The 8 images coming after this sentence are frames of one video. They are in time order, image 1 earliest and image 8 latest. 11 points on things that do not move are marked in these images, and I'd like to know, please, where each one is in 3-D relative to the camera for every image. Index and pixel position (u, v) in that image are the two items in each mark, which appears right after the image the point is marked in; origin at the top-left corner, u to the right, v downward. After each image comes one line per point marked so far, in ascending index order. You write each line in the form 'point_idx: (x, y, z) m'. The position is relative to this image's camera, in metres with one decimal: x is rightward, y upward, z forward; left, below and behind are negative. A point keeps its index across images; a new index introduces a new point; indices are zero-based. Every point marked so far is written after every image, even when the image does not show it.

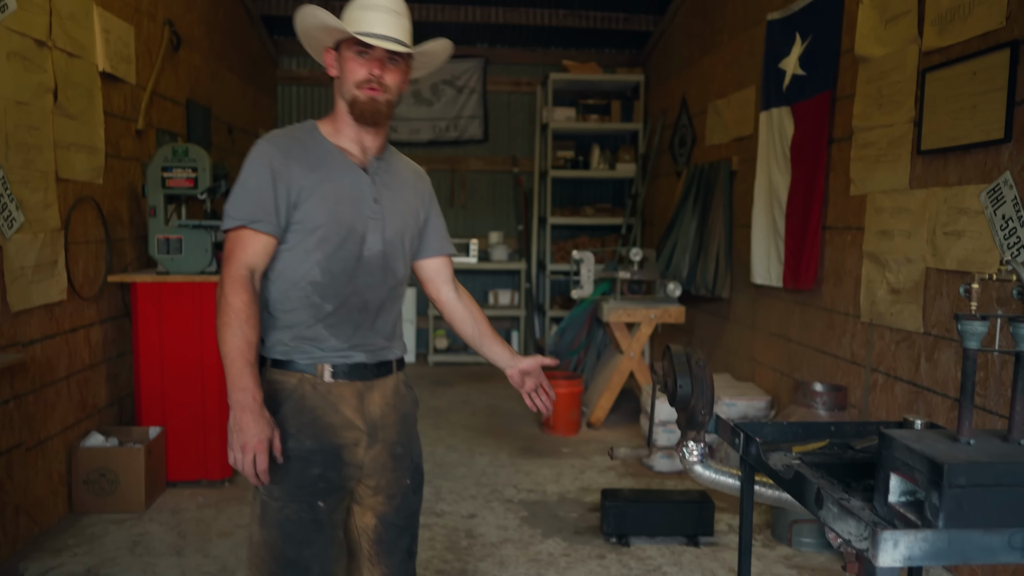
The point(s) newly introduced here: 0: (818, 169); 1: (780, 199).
0: (+1.4, +0.6, +3.5) m
1: (+1.4, +0.5, +3.9) m
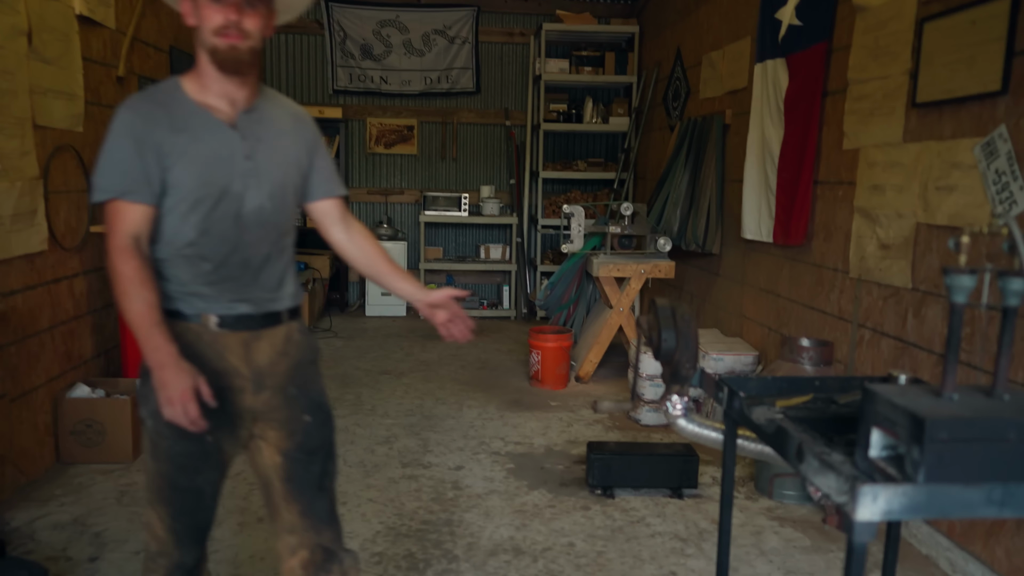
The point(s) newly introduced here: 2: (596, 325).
0: (+1.4, +0.8, +3.5) m
1: (+1.3, +0.7, +3.9) m
2: (+0.5, -0.2, +4.9) m
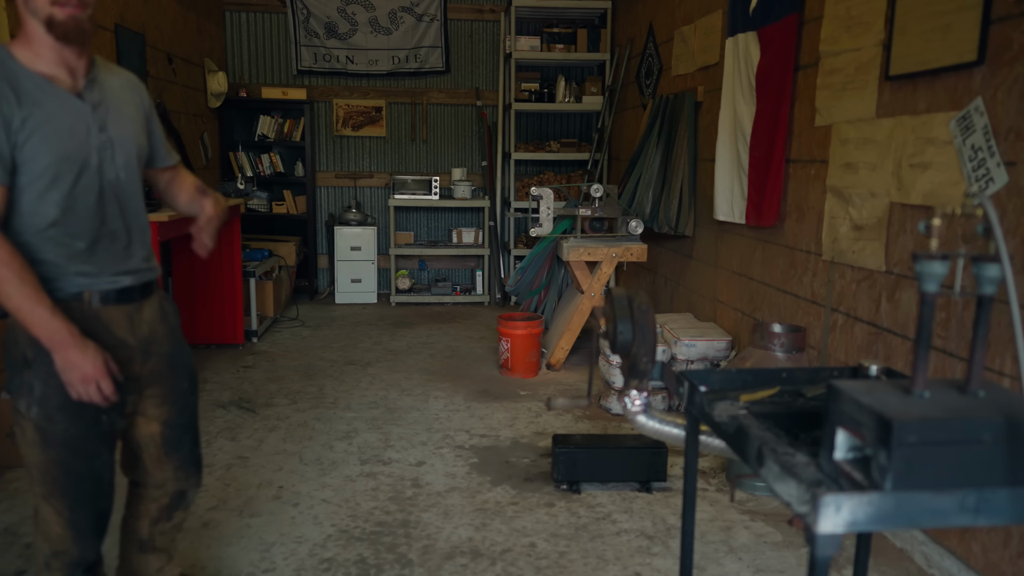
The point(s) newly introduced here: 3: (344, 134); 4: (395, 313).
0: (+1.2, +0.8, +3.3) m
1: (+1.2, +0.8, +3.7) m
2: (+0.3, -0.1, +4.7) m
3: (-1.6, +1.4, +6.9) m
4: (-1.0, -0.2, +6.3) m
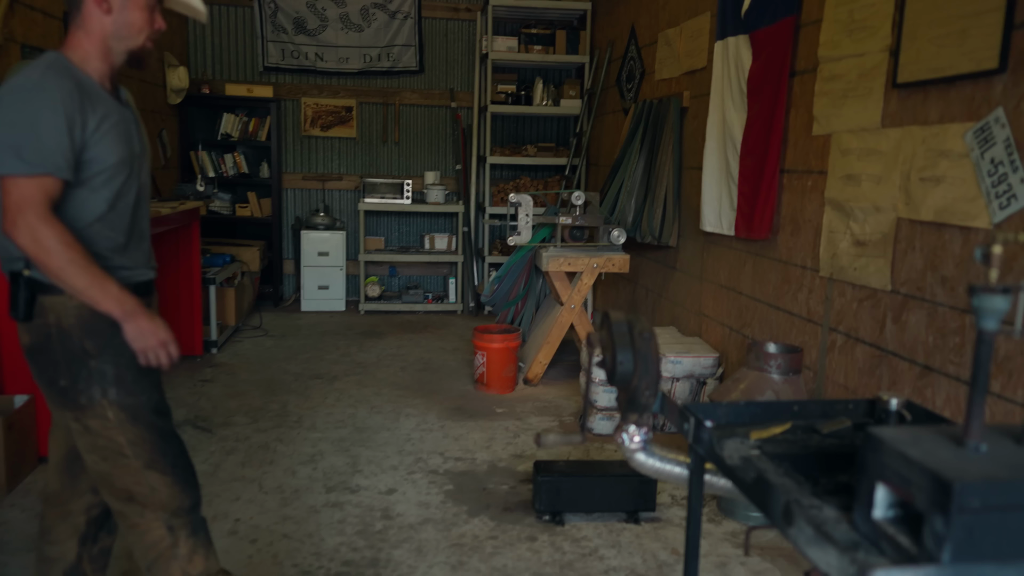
0: (+1.1, +0.8, +3.2) m
1: (+1.1, +0.7, +3.6) m
2: (+0.2, -0.2, +4.5) m
3: (-1.8, +1.4, +6.7) m
4: (-1.2, -0.3, +6.1) m
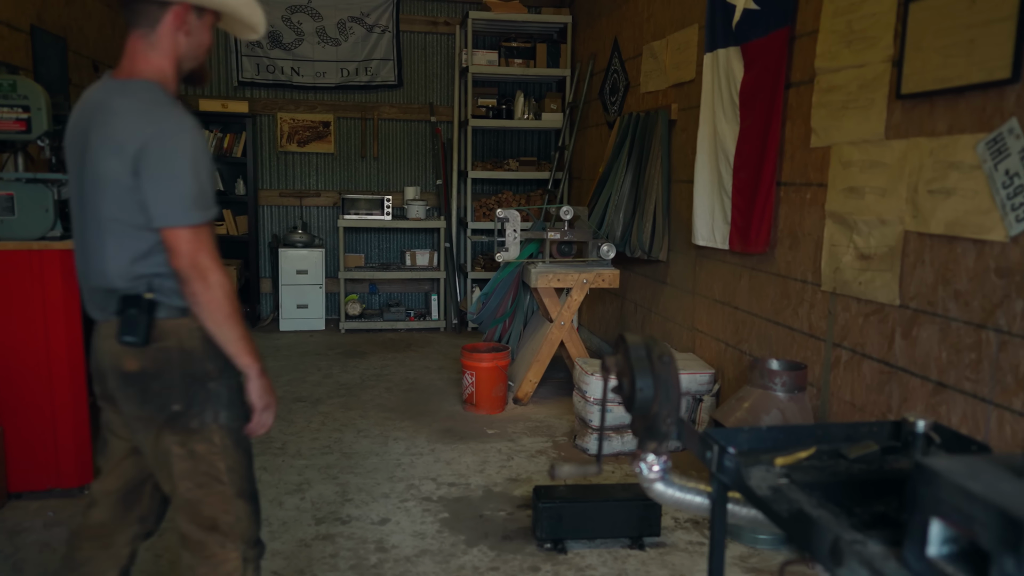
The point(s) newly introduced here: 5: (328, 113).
0: (+1.1, +0.7, +3.1) m
1: (+1.0, +0.6, +3.5) m
2: (+0.1, -0.3, +4.4) m
3: (-1.9, +1.2, +6.5) m
4: (-1.3, -0.4, +5.9) m
5: (-1.6, +1.5, +6.5) m
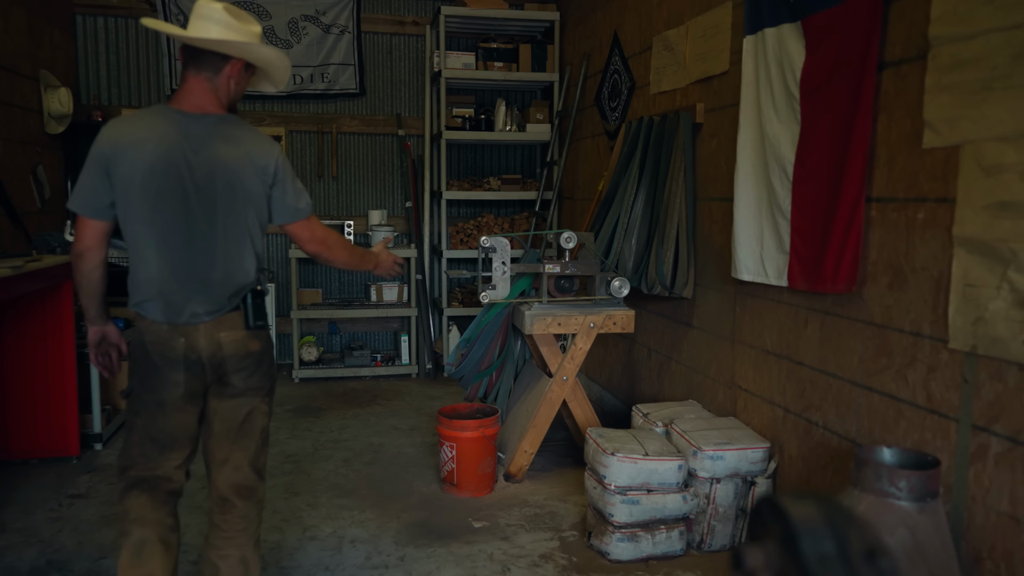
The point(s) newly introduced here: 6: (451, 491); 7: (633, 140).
0: (+1.1, +0.5, +2.3) m
1: (+1.0, +0.5, +2.7) m
2: (+0.1, -0.5, +3.6) m
3: (-2.1, +0.9, +5.6) m
4: (-1.4, -0.7, +5.0) m
5: (-1.8, +1.2, +5.6) m
6: (-0.3, -0.9, +3.3) m
7: (+0.6, +0.8, +3.8) m
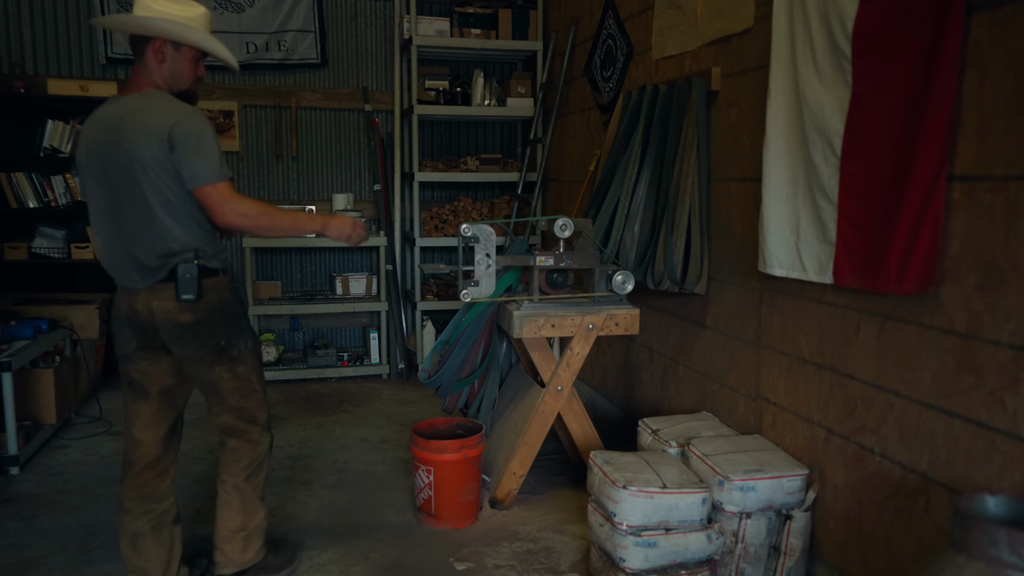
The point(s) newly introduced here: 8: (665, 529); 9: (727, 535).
0: (+1.0, +0.5, +1.9) m
1: (+0.9, +0.5, +2.2) m
2: (0.0, -0.5, +3.1) m
3: (-2.2, +0.9, +5.0) m
4: (-1.5, -0.7, +4.4) m
5: (-1.9, +1.3, +5.1) m
6: (-0.3, -0.9, +2.9) m
7: (+0.5, +0.8, +3.3) m
8: (+0.5, -0.7, +2.3) m
9: (+0.7, -0.8, +2.3) m
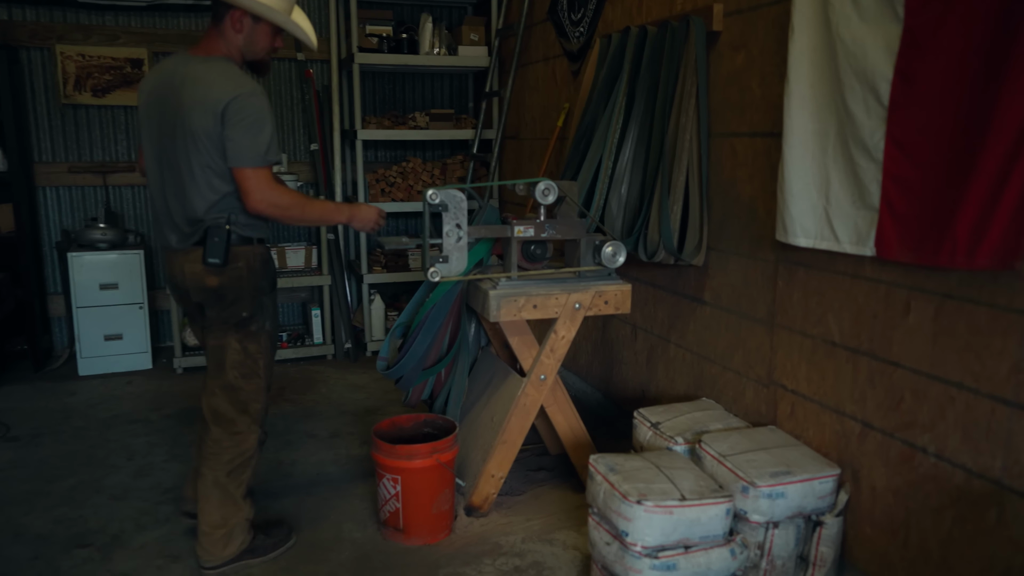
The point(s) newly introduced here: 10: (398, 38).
0: (+1.0, +0.6, +1.5) m
1: (+0.9, +0.5, +1.9) m
2: (-0.1, -0.4, +2.7) m
3: (-2.5, +1.1, +4.4) m
4: (-1.7, -0.5, +3.9) m
5: (-2.2, +1.4, +4.4) m
6: (-0.4, -0.8, +2.5) m
7: (+0.4, +0.9, +2.9) m
8: (+0.4, -0.7, +1.9) m
9: (+0.6, -0.7, +2.0) m
10: (-0.7, +1.4, +4.3) m
